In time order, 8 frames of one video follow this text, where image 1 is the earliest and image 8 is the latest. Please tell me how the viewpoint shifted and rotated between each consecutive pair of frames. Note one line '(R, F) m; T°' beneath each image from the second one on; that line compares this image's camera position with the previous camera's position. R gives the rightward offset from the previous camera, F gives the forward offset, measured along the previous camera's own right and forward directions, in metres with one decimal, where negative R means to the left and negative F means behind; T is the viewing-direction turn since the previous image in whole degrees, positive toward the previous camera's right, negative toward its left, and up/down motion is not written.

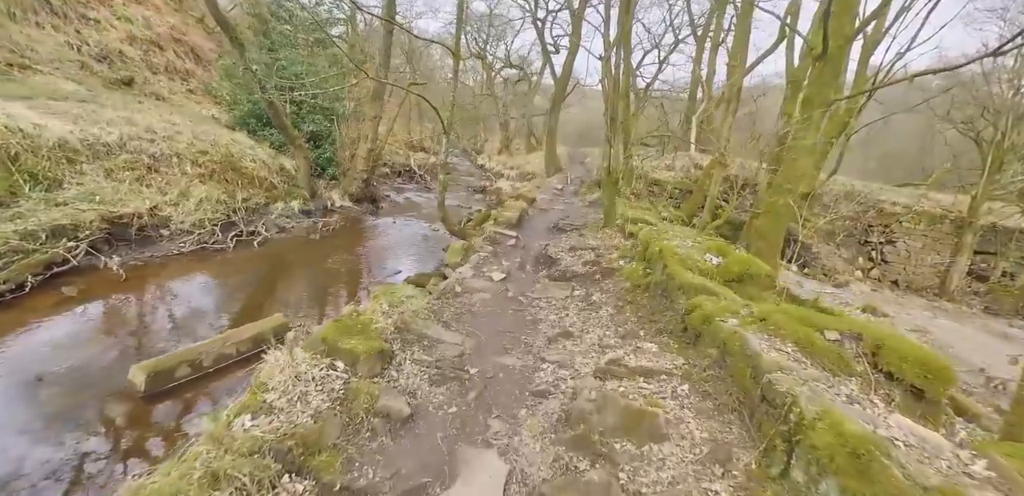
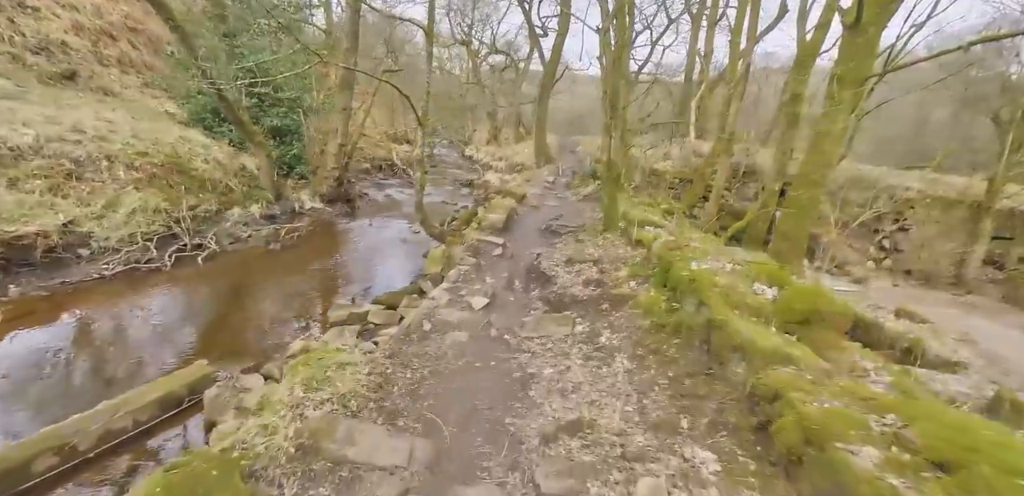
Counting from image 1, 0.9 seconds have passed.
(+0.1, +1.2) m; +1°
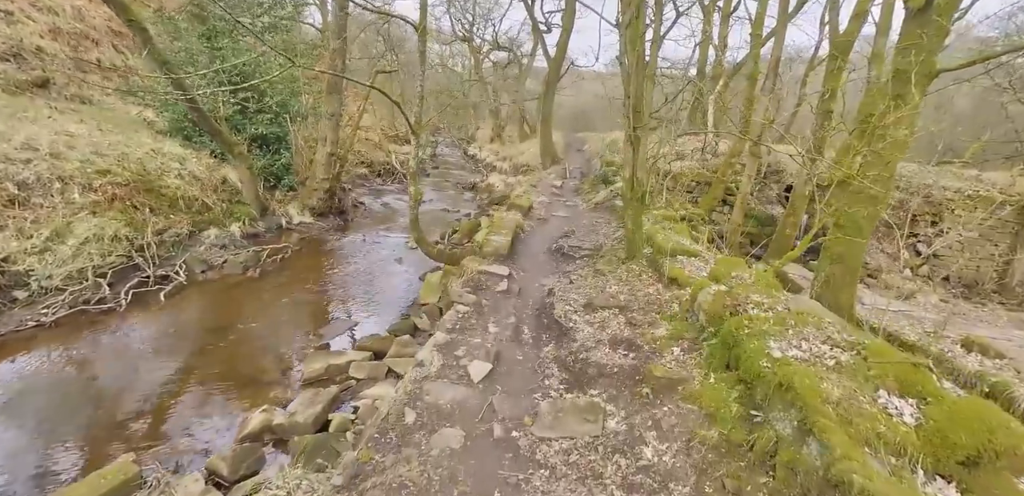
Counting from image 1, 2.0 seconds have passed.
(0.0, +1.1) m; -1°
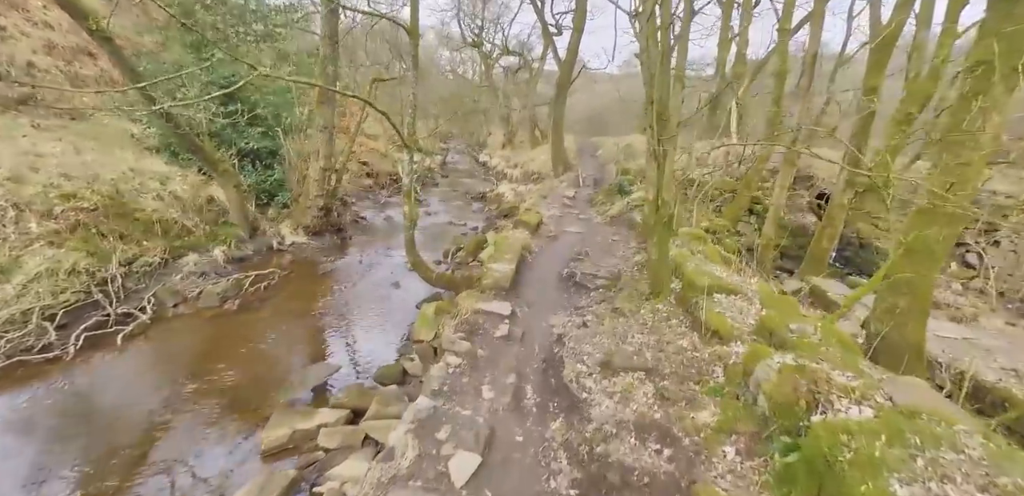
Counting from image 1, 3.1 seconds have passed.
(+0.1, +1.0) m; -2°
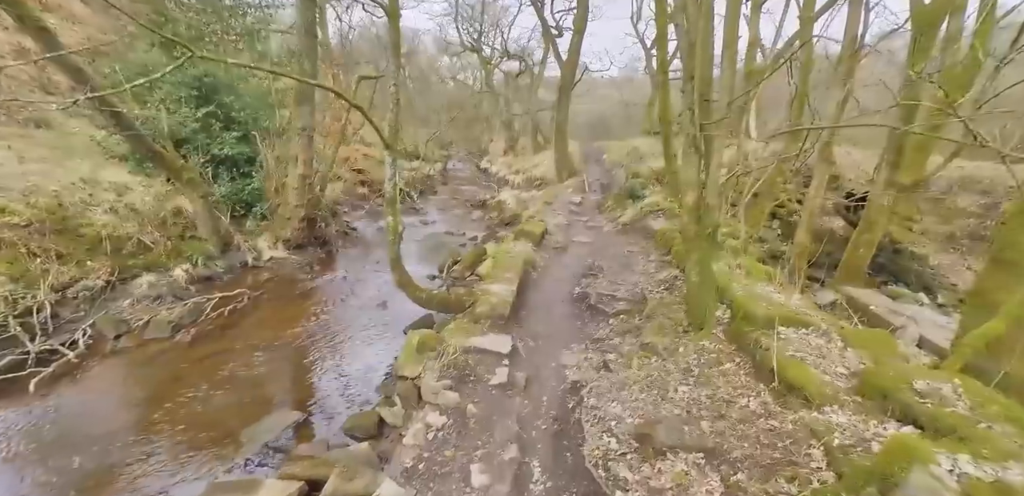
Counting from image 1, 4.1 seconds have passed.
(0.0, +1.1) m; 0°
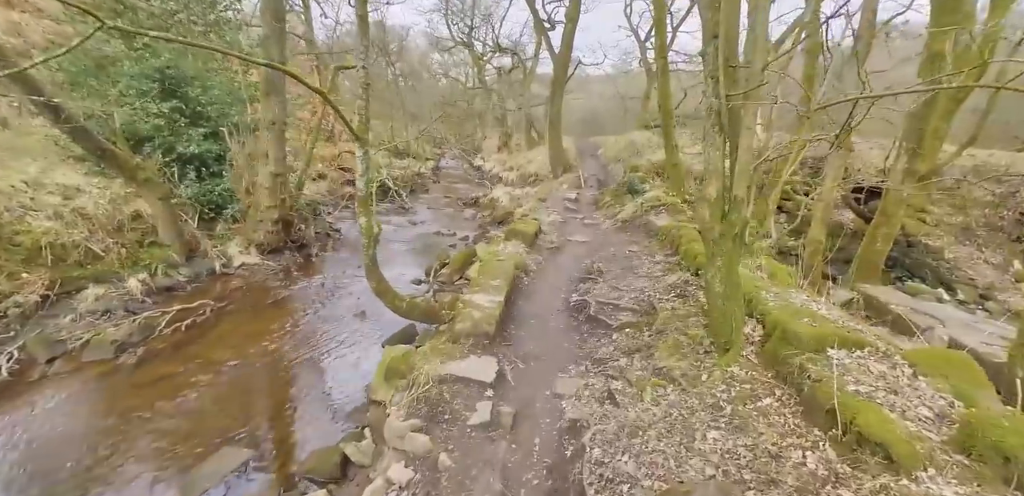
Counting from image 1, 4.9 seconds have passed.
(+0.1, +0.8) m; 0°
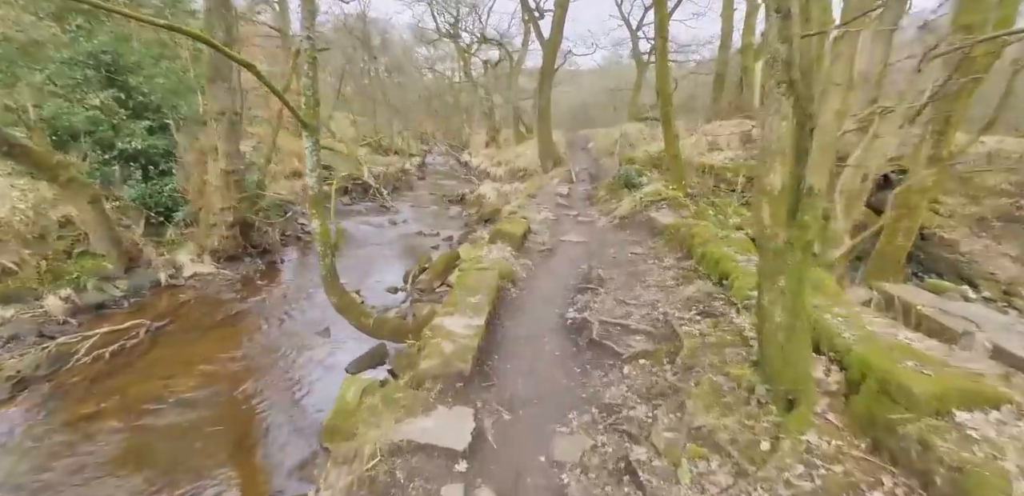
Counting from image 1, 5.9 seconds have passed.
(+0.1, +1.0) m; +1°
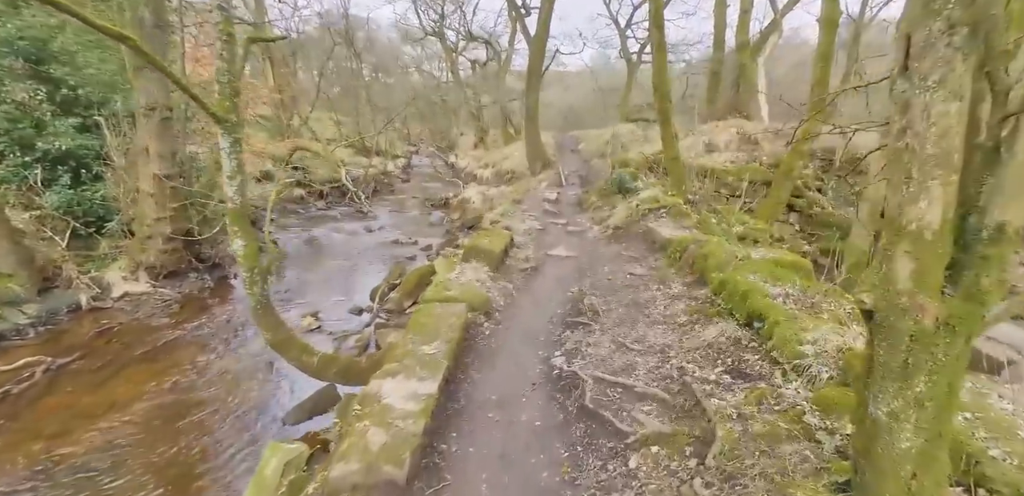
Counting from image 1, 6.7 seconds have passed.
(+0.2, +1.0) m; +1°
